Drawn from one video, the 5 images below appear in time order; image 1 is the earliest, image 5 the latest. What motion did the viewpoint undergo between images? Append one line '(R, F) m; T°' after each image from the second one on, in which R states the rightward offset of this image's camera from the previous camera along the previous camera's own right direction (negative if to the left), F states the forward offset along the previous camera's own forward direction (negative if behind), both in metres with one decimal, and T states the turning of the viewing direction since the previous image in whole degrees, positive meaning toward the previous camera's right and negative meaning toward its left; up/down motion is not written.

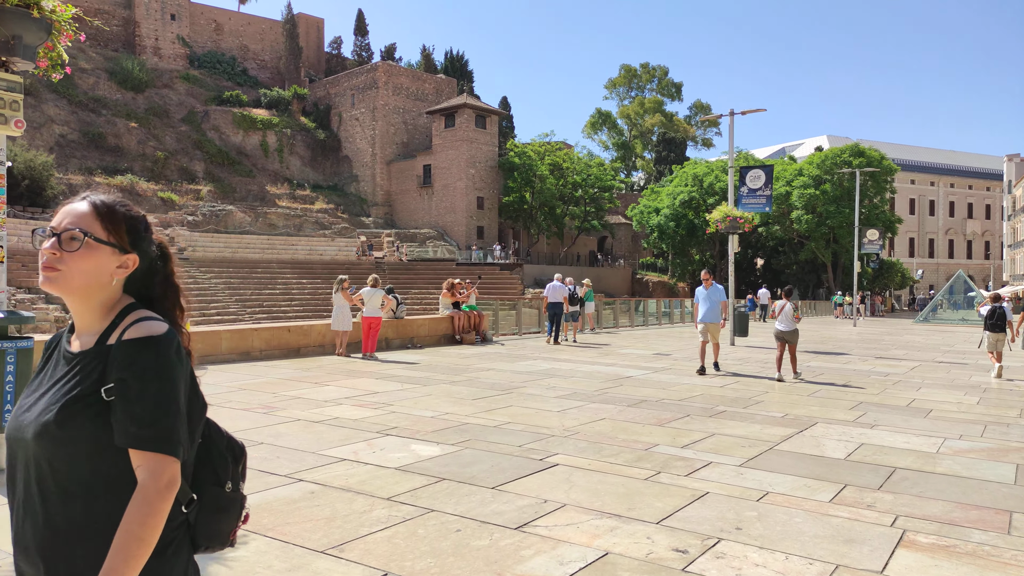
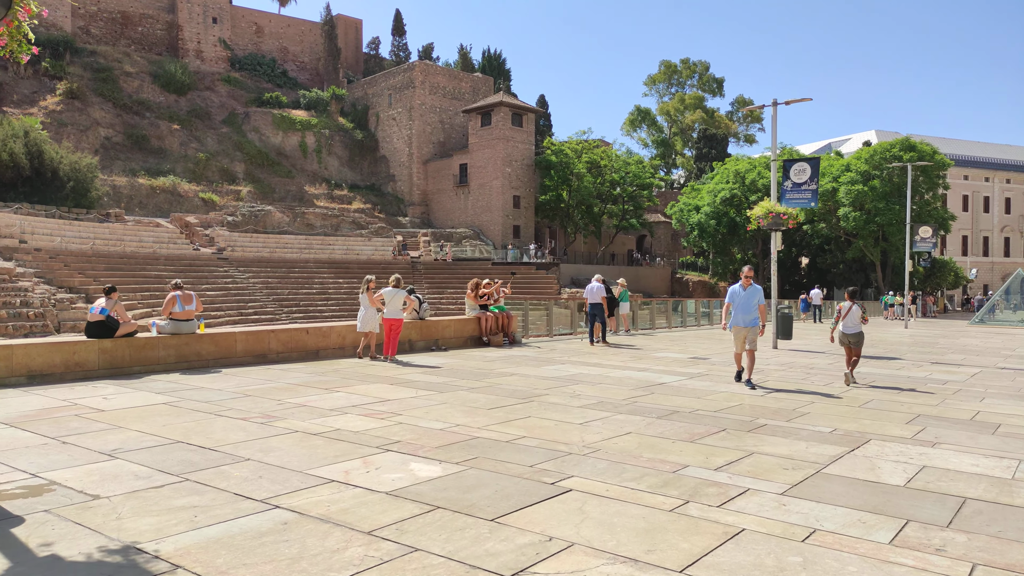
(+0.2, +0.6) m; -3°
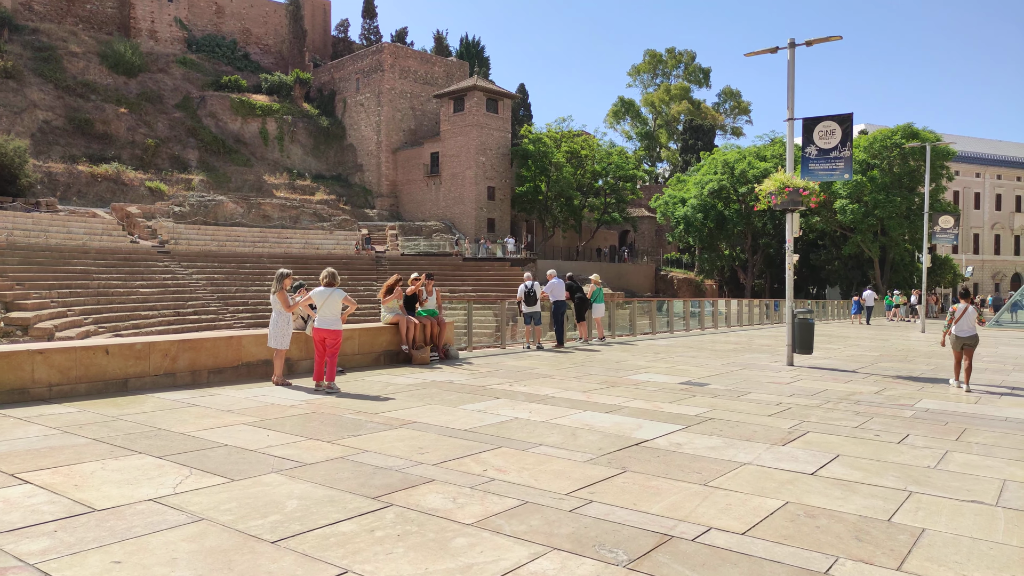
(+0.9, +4.2) m; +1°
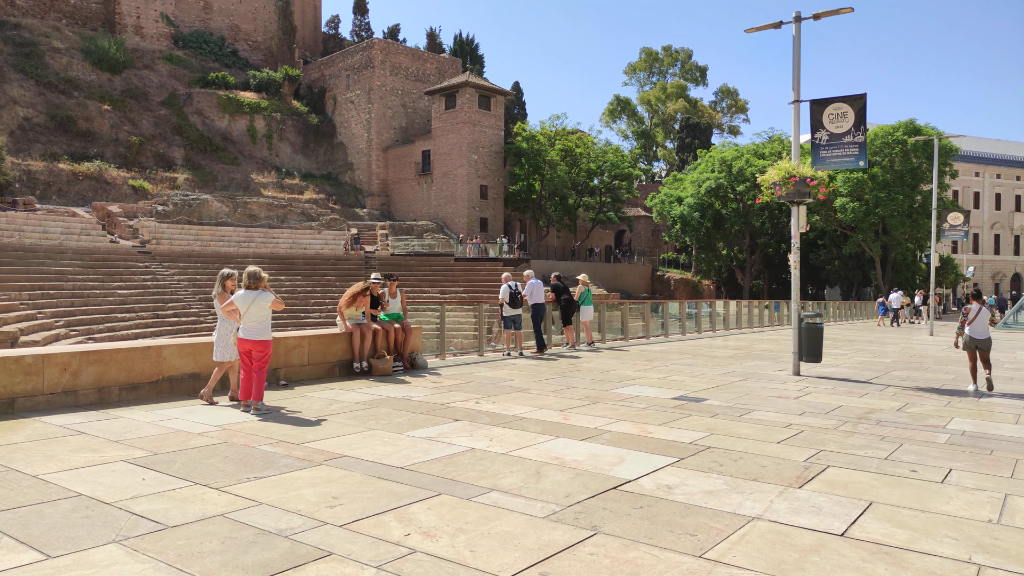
(+0.4, +1.3) m; 0°
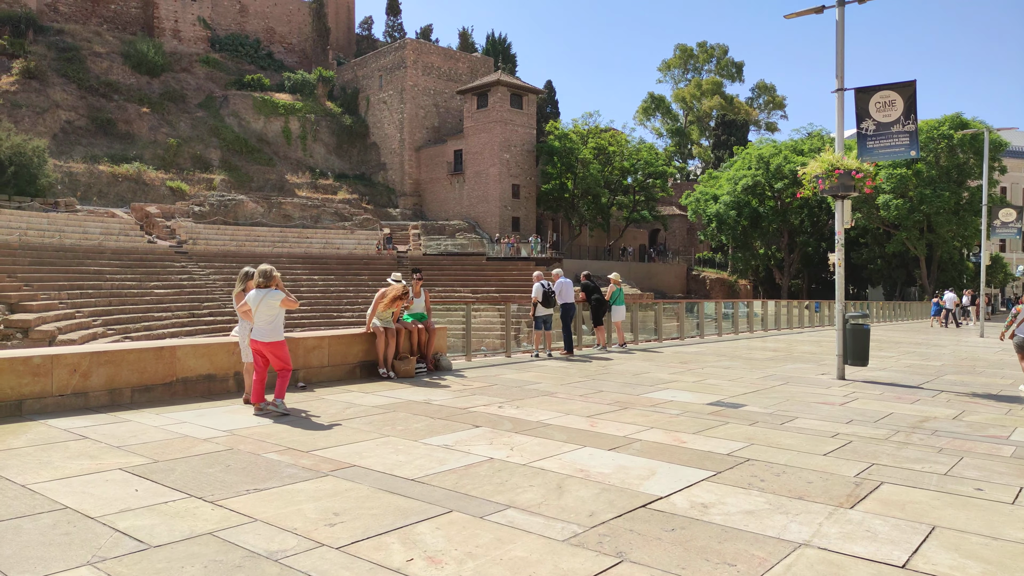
(+0.1, +0.4) m; -3°
